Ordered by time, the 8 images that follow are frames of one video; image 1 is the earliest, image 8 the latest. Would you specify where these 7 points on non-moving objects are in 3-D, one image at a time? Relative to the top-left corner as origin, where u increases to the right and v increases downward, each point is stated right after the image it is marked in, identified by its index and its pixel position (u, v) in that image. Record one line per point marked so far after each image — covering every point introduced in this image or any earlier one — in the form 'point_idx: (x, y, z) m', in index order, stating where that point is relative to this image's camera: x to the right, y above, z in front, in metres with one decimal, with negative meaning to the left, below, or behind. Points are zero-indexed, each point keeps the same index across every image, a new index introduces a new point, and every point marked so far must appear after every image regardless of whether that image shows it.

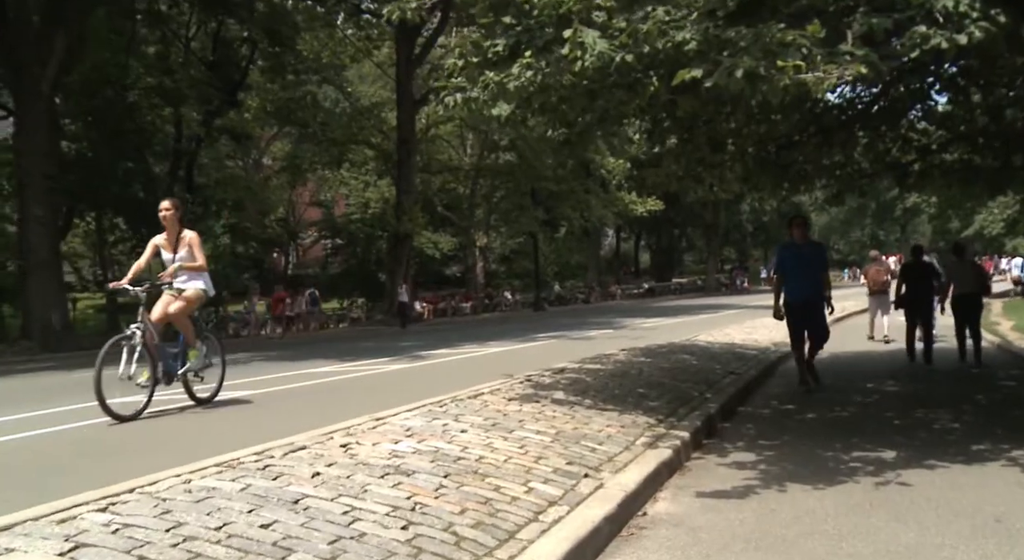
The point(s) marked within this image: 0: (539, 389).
0: (+0.2, -1.1, +8.2) m
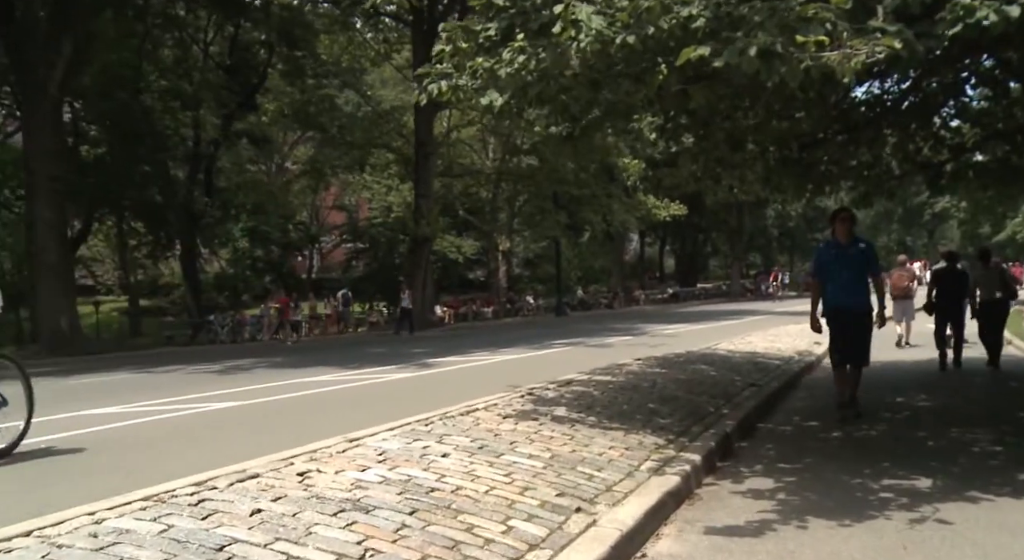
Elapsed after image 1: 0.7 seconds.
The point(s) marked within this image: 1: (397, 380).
0: (+0.2, -1.1, +7.6) m
1: (-1.7, -1.5, +12.7) m
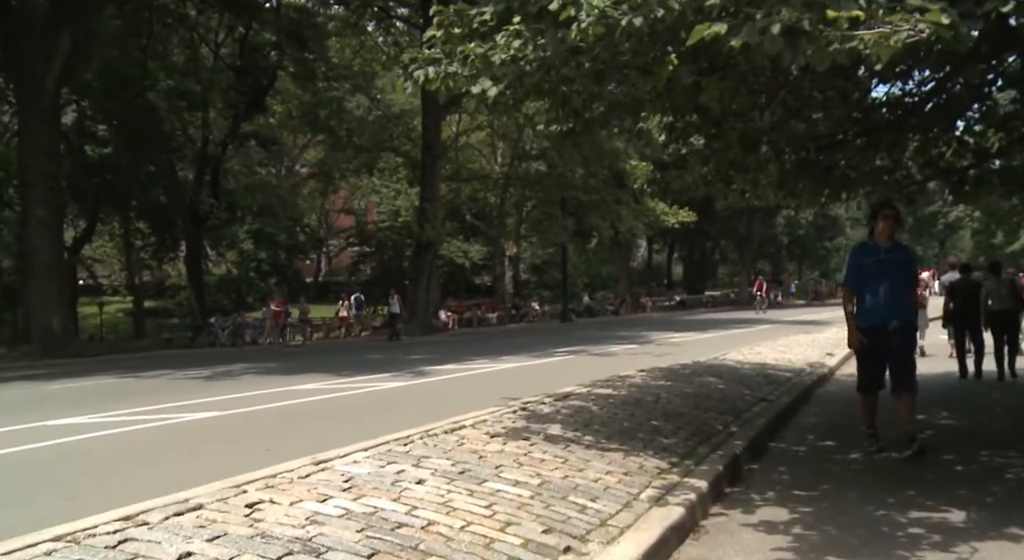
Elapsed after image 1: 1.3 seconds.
0: (+0.2, -1.2, +7.0) m
1: (-1.8, -1.5, +12.1) m
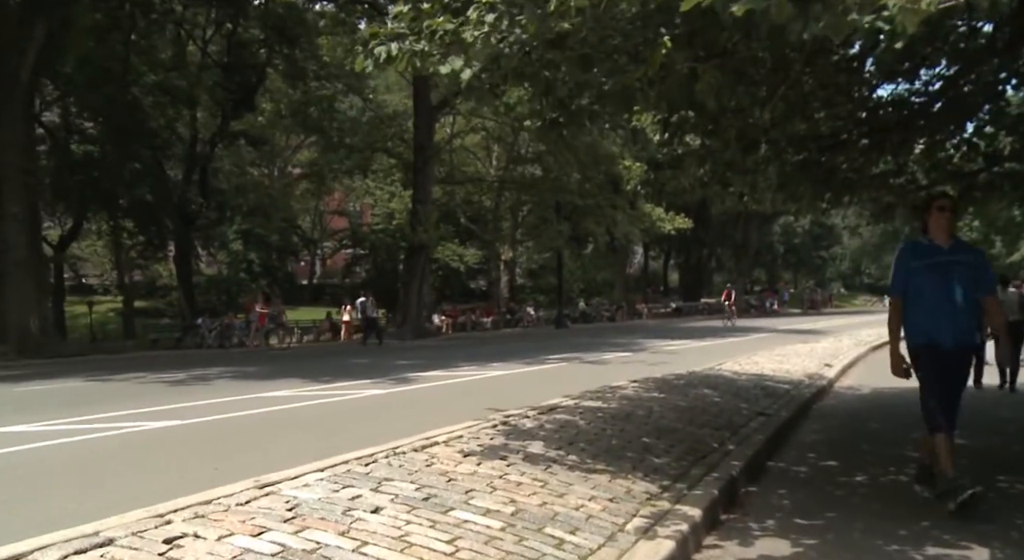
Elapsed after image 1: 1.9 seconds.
0: (0.0, -1.2, +6.5) m
1: (-2.0, -1.6, +11.5) m
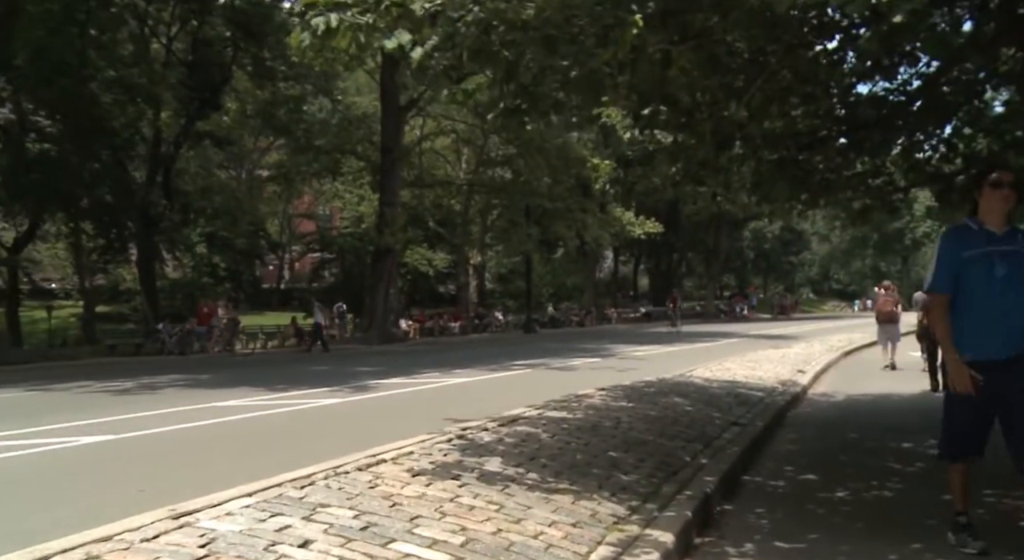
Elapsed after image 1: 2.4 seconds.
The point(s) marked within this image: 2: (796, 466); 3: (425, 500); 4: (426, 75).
0: (-0.3, -1.2, +6.0) m
1: (-2.4, -1.6, +11.0) m
2: (+2.5, -1.7, +7.6) m
3: (-0.5, -1.2, +4.7) m
4: (-0.6, +1.5, +6.4) m
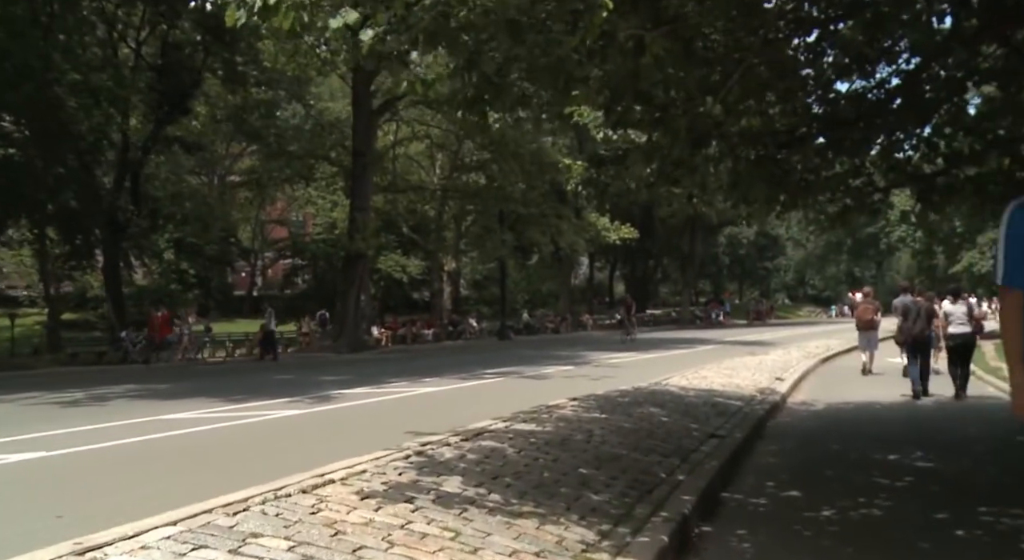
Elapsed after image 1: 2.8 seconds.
0: (-0.5, -1.2, +5.5) m
1: (-2.8, -1.7, +10.4) m
2: (+2.2, -1.7, +7.2) m
3: (-0.7, -1.2, +4.2) m
4: (-0.9, +1.5, +5.9) m
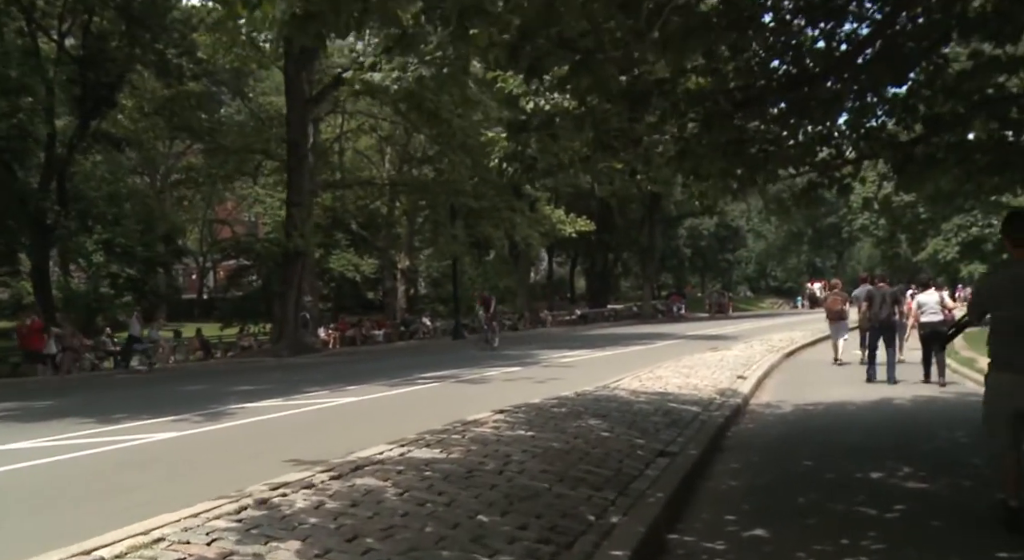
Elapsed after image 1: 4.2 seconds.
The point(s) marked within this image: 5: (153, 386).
0: (-1.2, -1.2, +3.9) m
1: (-3.7, -1.7, +8.7) m
2: (+1.5, -1.6, +5.8) m
3: (-1.3, -1.2, +2.7) m
4: (-1.6, +1.6, +4.4) m
5: (-7.5, -2.2, +17.6) m
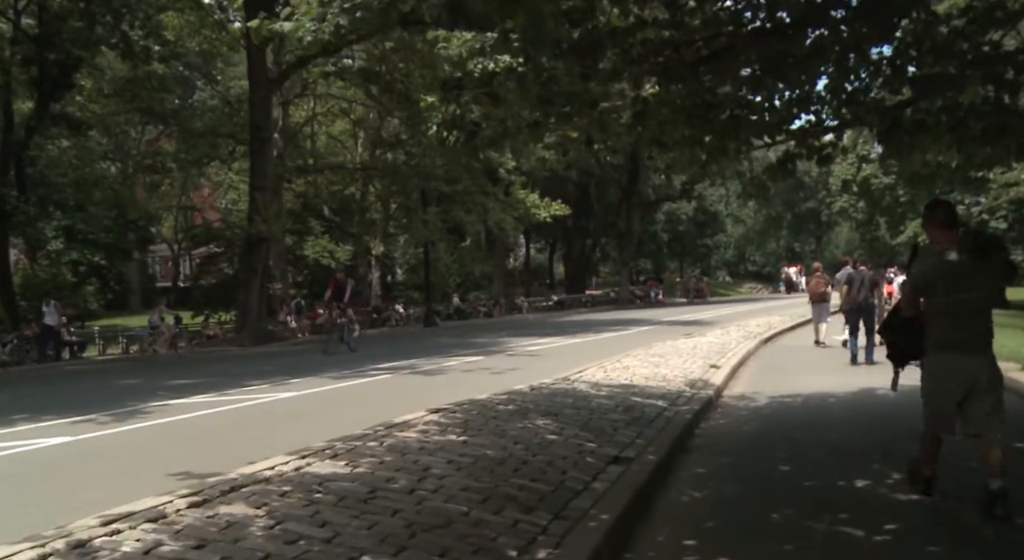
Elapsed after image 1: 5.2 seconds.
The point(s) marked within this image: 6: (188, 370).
0: (-1.6, -1.1, +2.9) m
1: (-4.2, -1.5, +7.7) m
2: (+1.1, -1.5, +4.8) m
3: (-1.7, -1.1, +1.7) m
4: (-2.1, +1.6, +3.3) m
5: (-8.2, -1.9, +16.5) m
6: (-7.0, -1.9, +18.4) m
